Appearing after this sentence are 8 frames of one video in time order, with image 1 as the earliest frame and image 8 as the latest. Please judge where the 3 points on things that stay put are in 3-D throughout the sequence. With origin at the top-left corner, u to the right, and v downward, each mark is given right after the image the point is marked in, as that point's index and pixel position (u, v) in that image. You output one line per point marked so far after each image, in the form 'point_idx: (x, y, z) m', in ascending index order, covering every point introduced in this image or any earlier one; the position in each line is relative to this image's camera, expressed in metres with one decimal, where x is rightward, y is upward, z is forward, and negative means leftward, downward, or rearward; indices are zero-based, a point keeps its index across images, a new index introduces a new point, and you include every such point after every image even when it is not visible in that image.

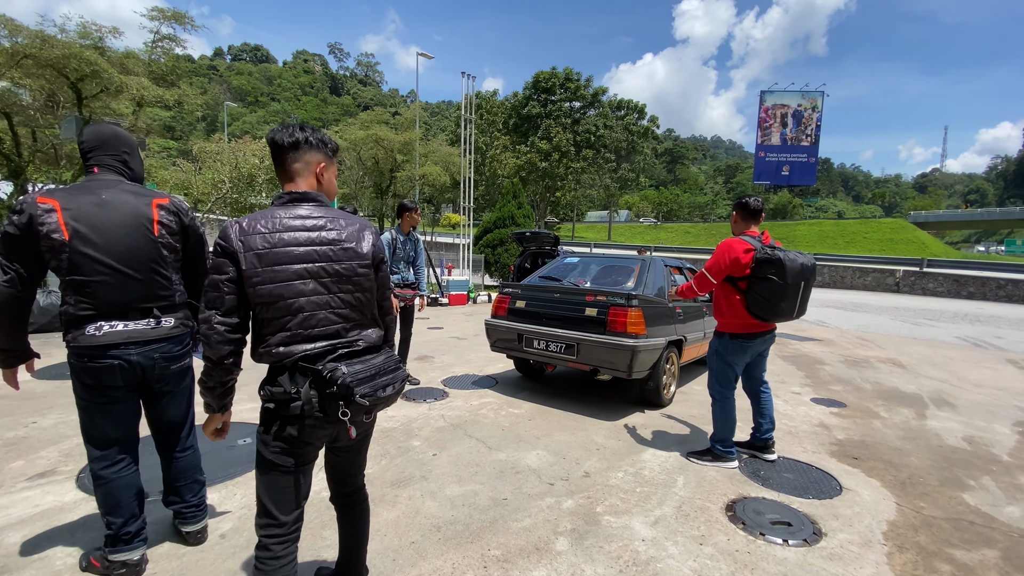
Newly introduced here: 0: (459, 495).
0: (-0.3, -1.4, +3.1) m
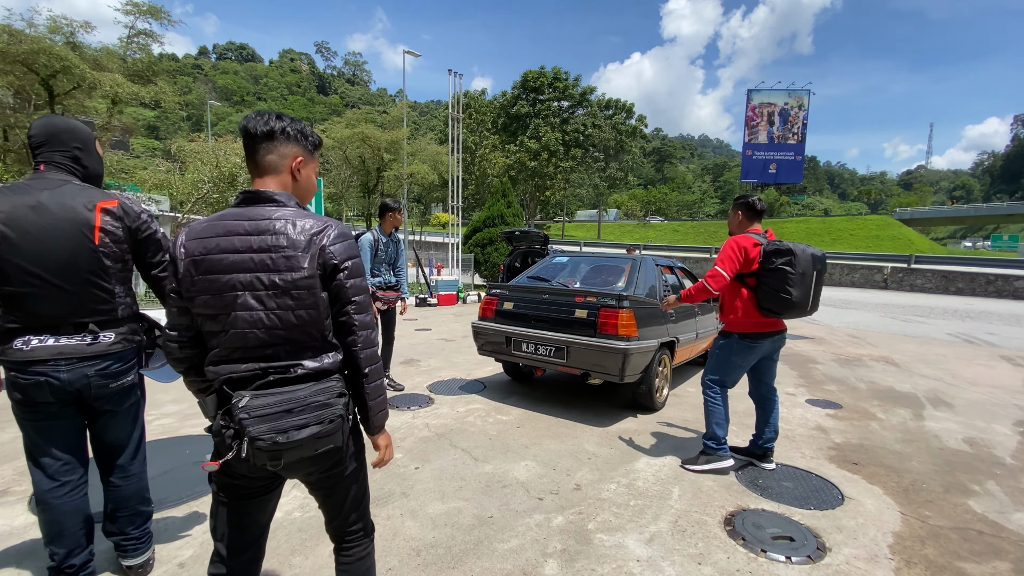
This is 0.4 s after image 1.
0: (-0.4, -1.4, +2.9) m
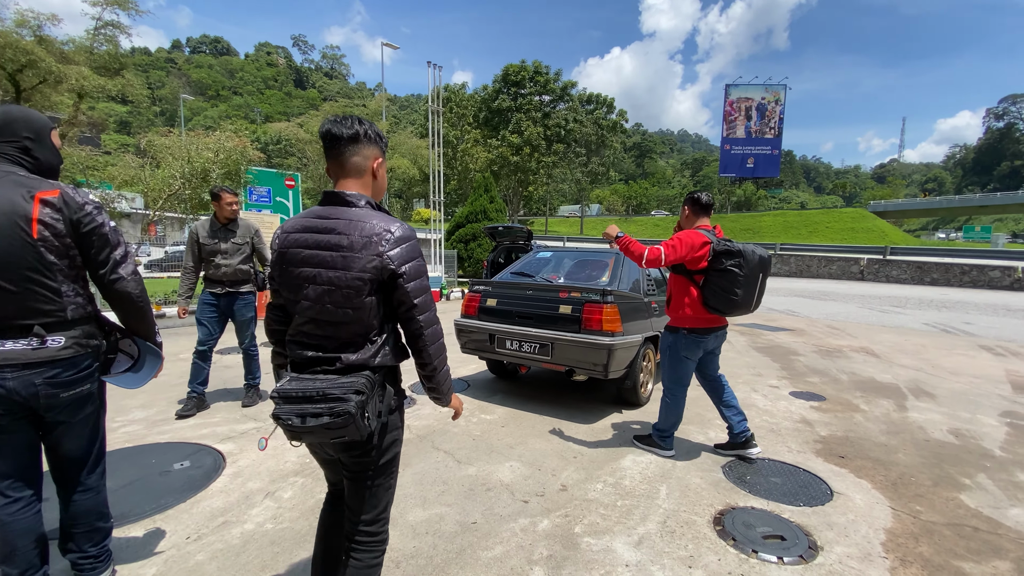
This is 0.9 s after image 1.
0: (-0.5, -1.4, +2.8) m
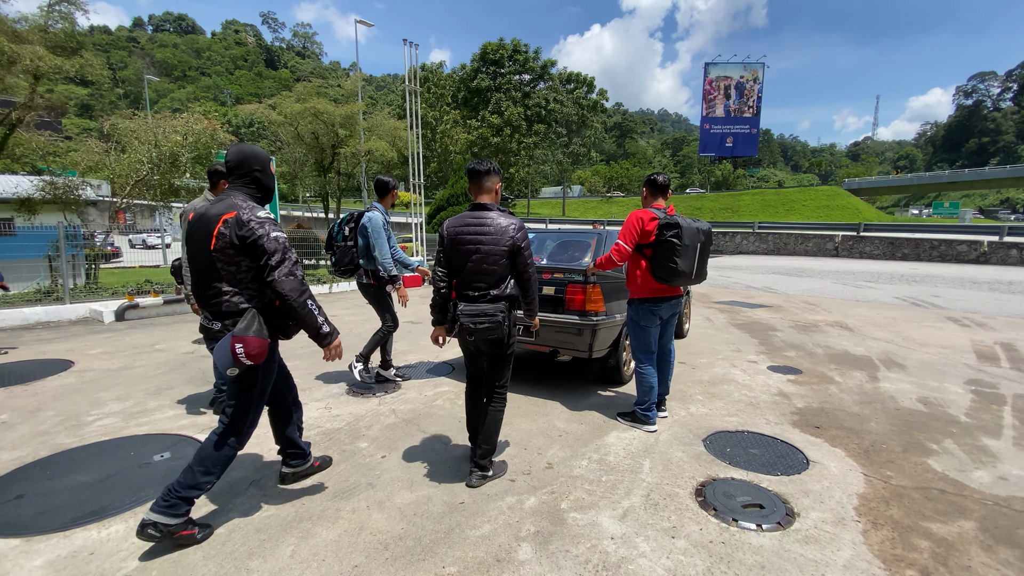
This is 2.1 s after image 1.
0: (-0.6, -1.3, +2.8) m
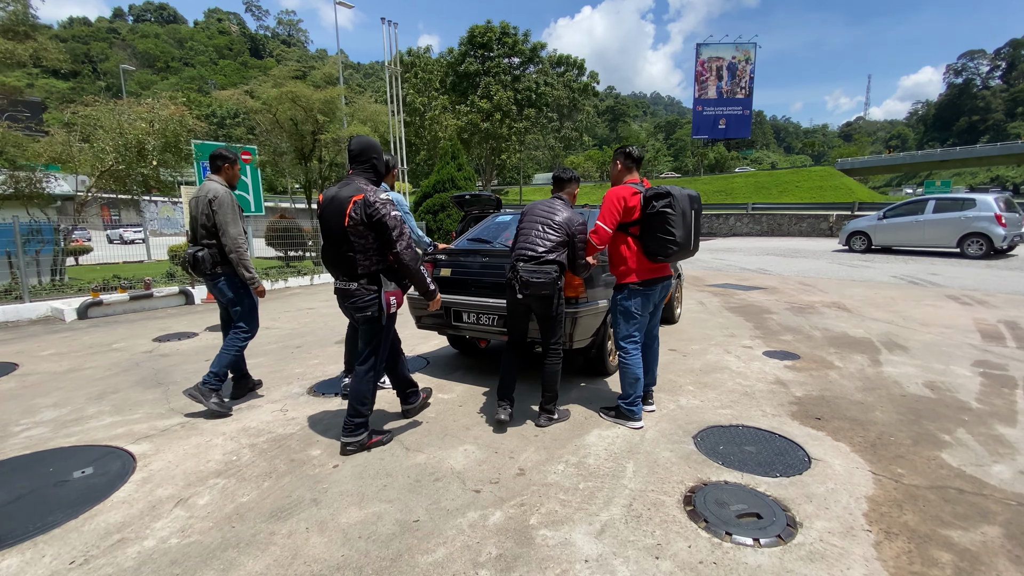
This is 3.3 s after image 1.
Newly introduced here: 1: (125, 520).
0: (-0.8, -1.2, +2.4) m
1: (-2.0, -1.2, +2.5) m
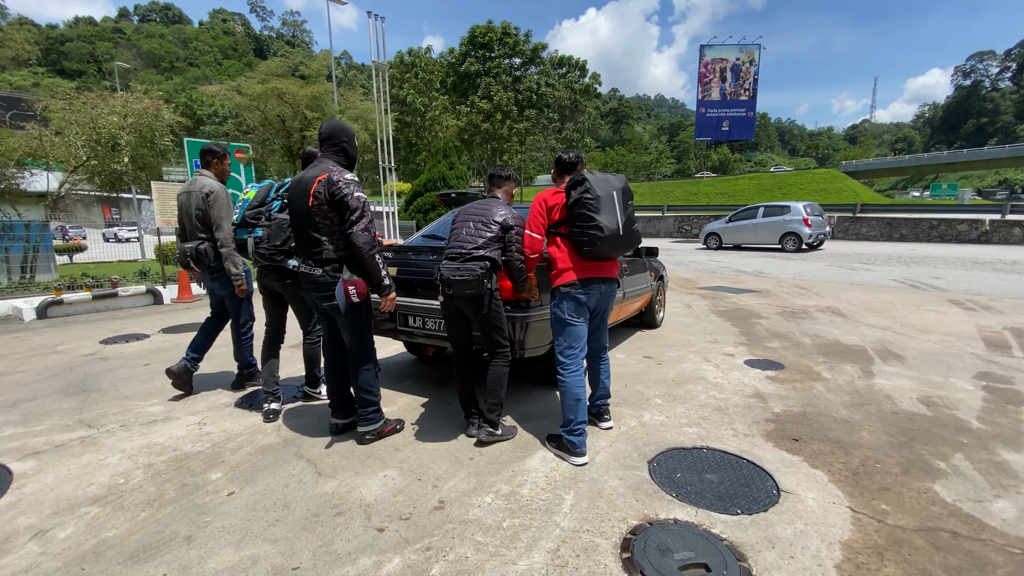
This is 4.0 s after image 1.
0: (-1.2, -1.2, +2.0) m
1: (-2.5, -1.2, +2.1) m
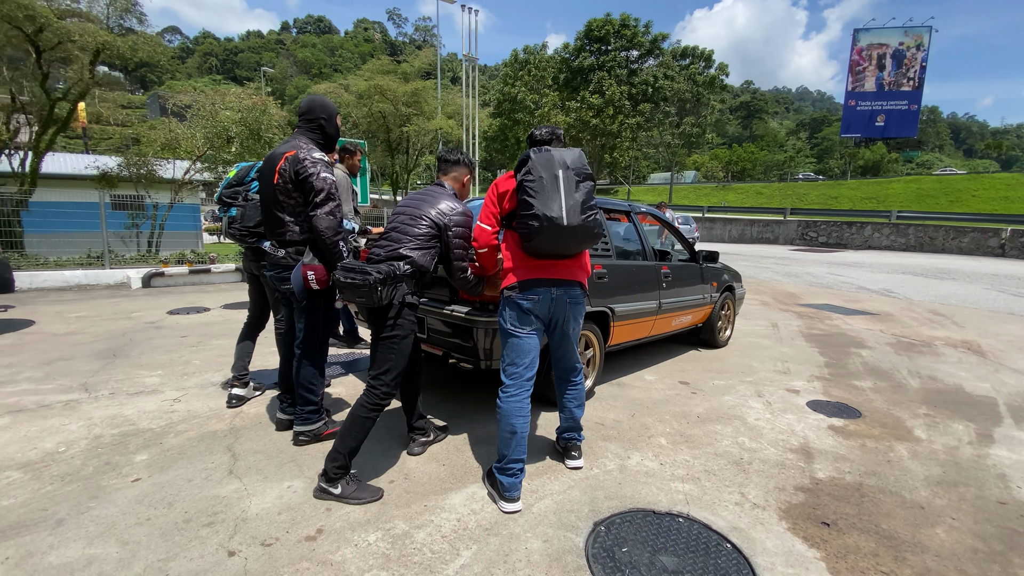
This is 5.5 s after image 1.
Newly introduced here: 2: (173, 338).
0: (-1.8, -1.1, +1.9) m
1: (-3.0, -1.0, +2.2) m
2: (-3.7, -0.6, +5.2) m
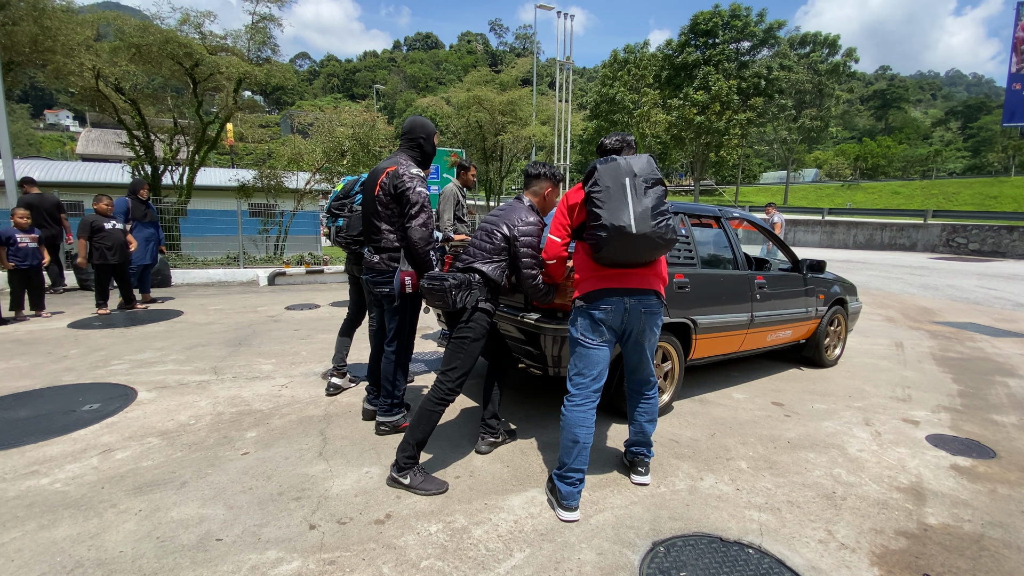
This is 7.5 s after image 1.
0: (-1.6, -1.1, +2.2) m
1: (-2.7, -1.0, +2.8) m
2: (-2.8, -0.5, +5.9) m
